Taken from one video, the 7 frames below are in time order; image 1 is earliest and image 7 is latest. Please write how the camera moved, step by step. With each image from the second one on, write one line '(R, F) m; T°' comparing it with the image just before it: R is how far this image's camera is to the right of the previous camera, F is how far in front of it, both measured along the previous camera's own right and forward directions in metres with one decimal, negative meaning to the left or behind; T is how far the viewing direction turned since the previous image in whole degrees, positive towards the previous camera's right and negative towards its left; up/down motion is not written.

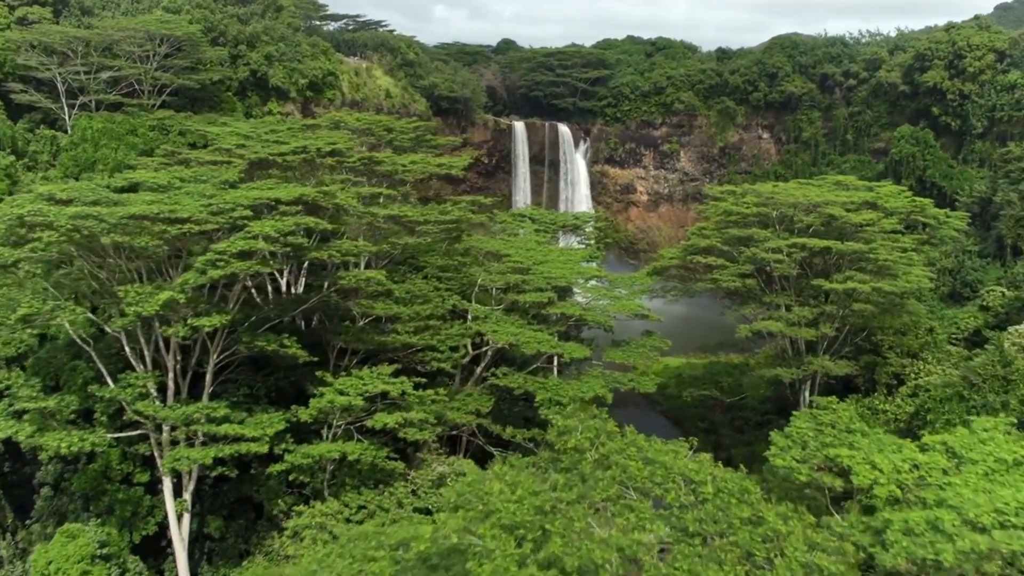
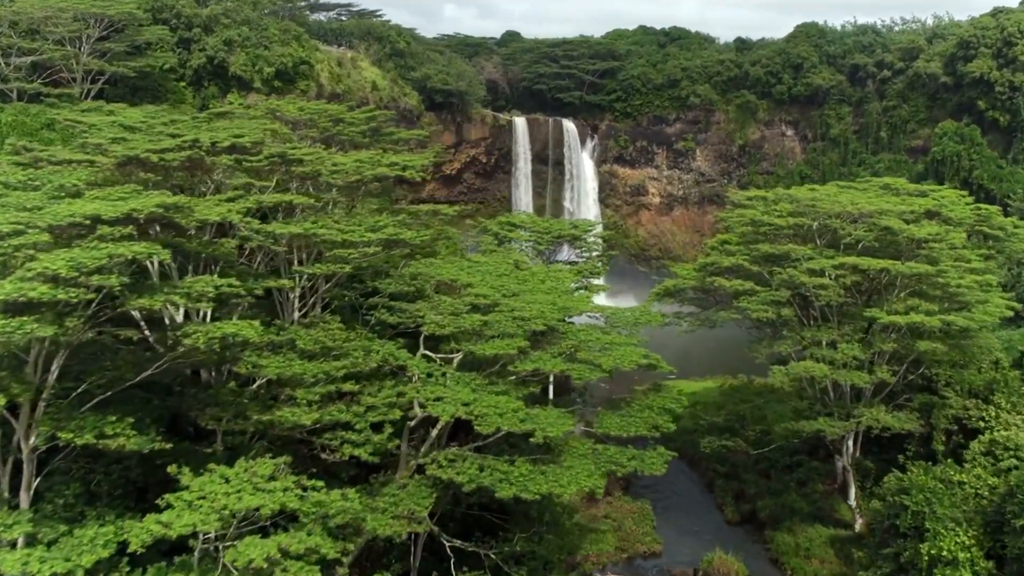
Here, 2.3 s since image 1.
(+0.6, +3.9) m; -1°
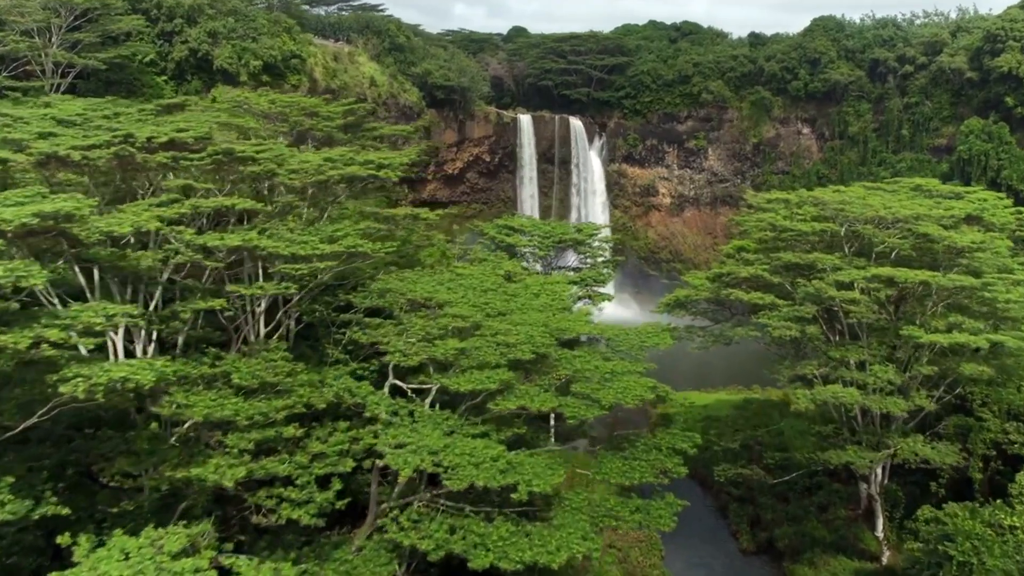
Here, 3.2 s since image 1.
(+0.3, +1.6) m; -1°
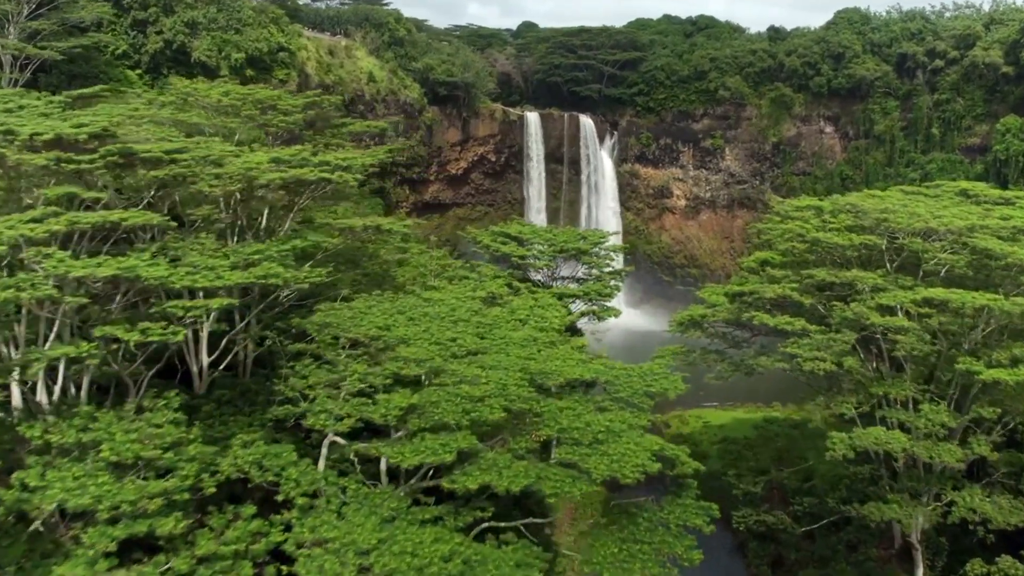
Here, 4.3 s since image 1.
(+0.3, +2.0) m; -1°
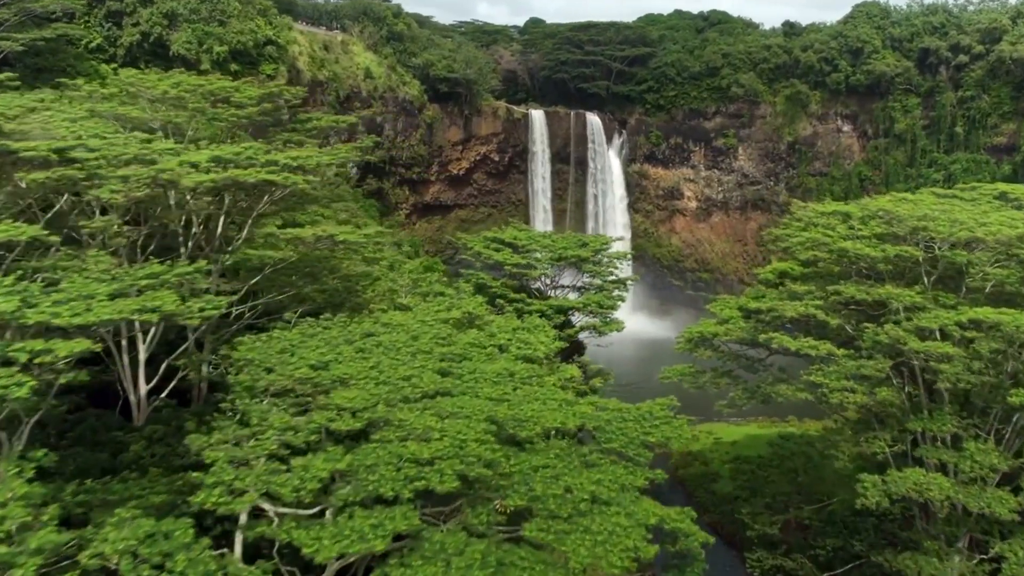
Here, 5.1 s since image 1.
(+0.3, +1.5) m; -1°
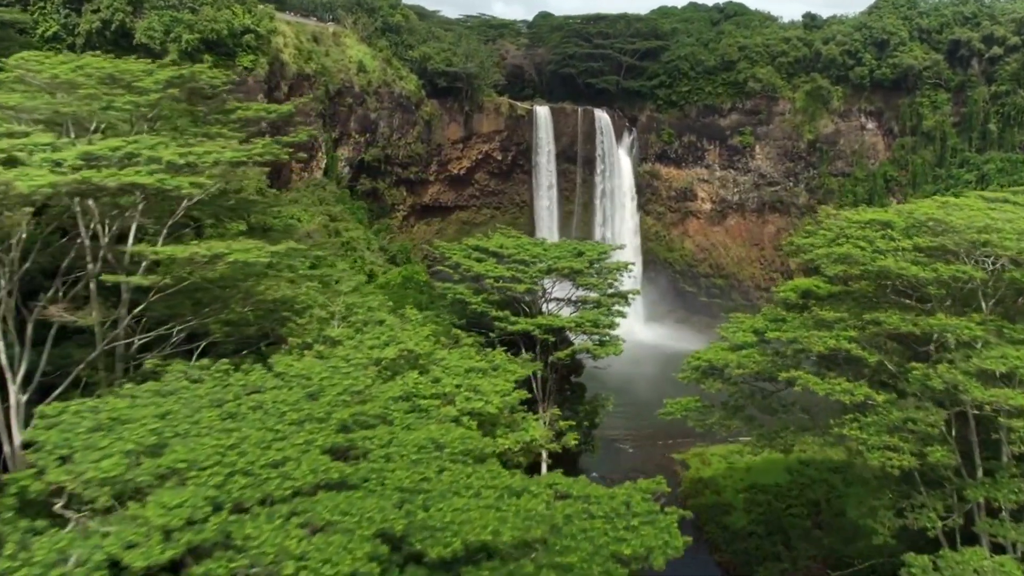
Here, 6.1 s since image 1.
(+0.5, +2.0) m; -1°
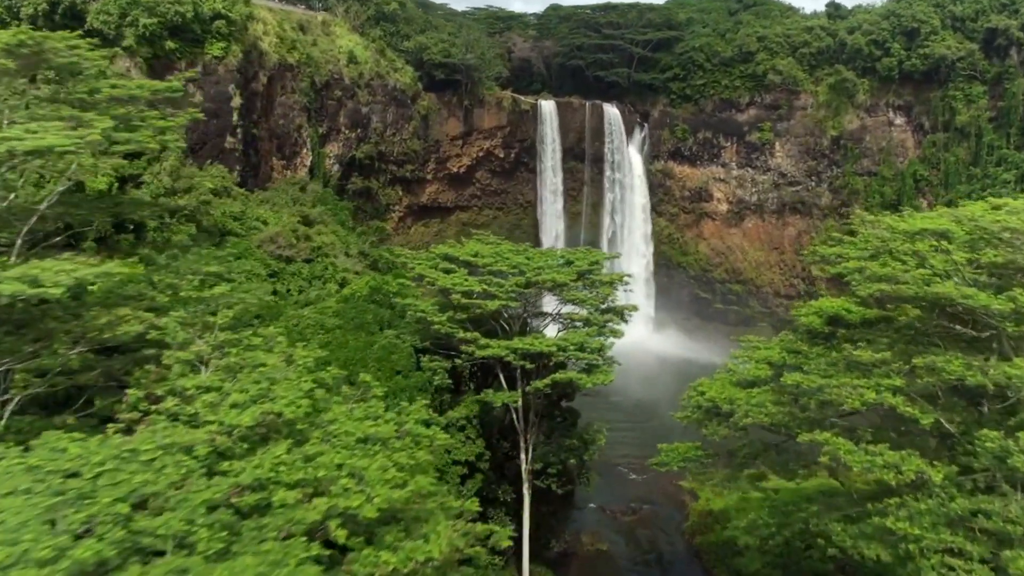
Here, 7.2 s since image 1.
(+0.6, +2.1) m; -1°
